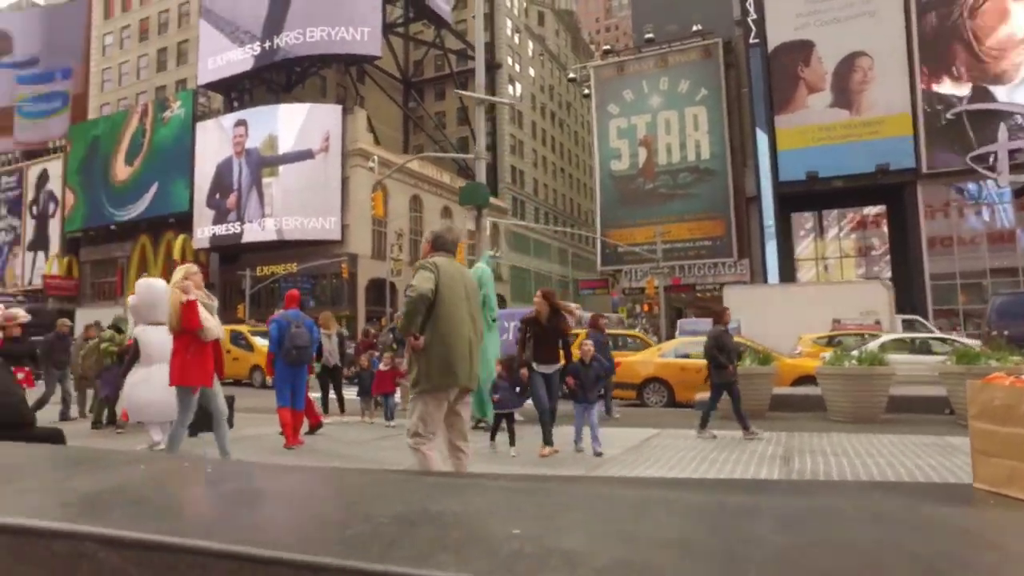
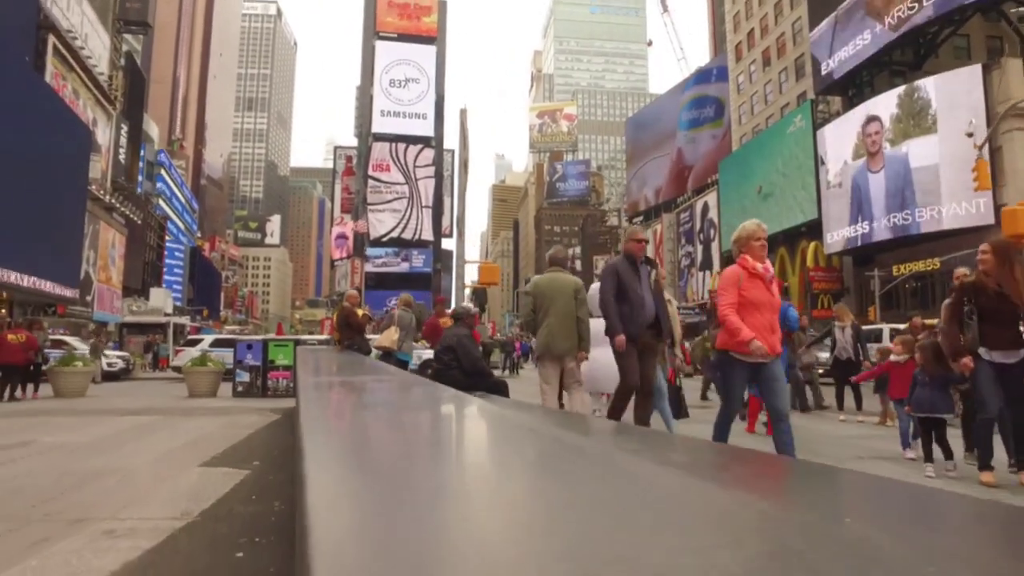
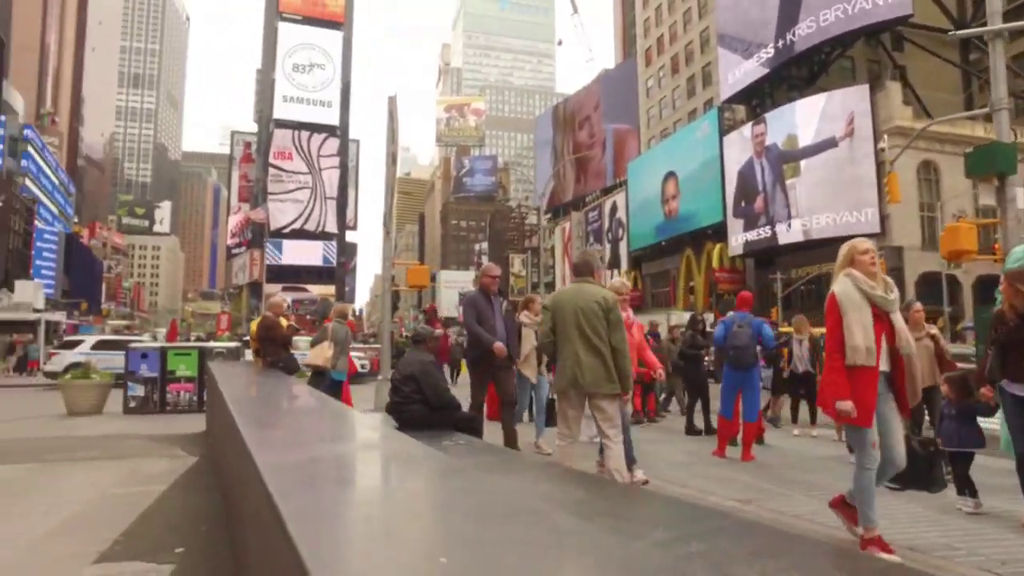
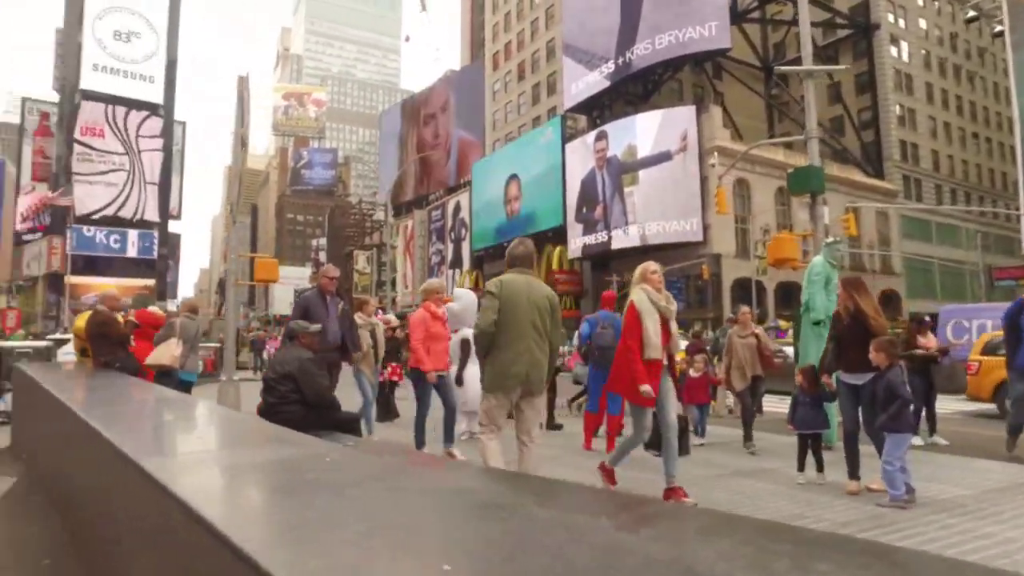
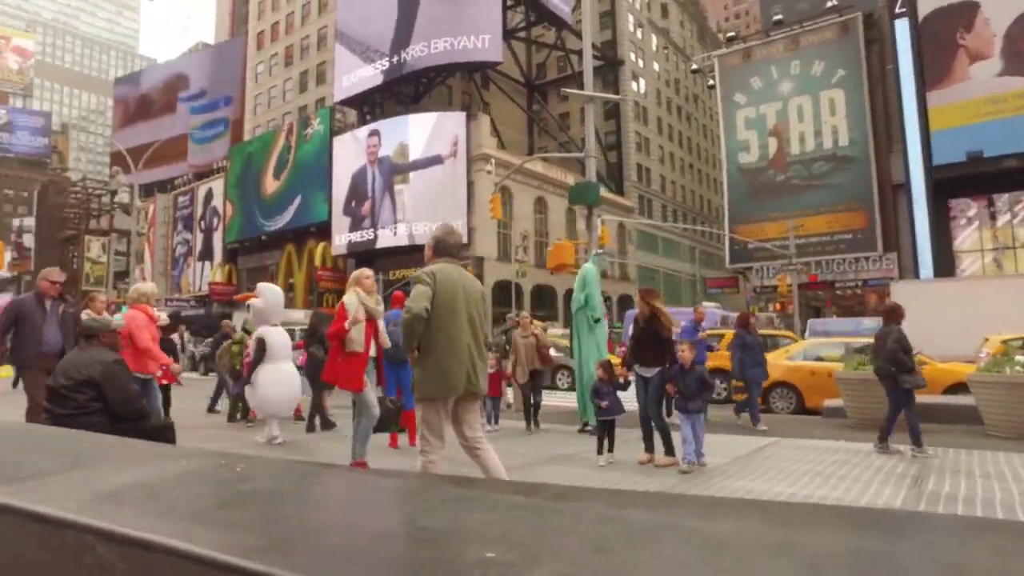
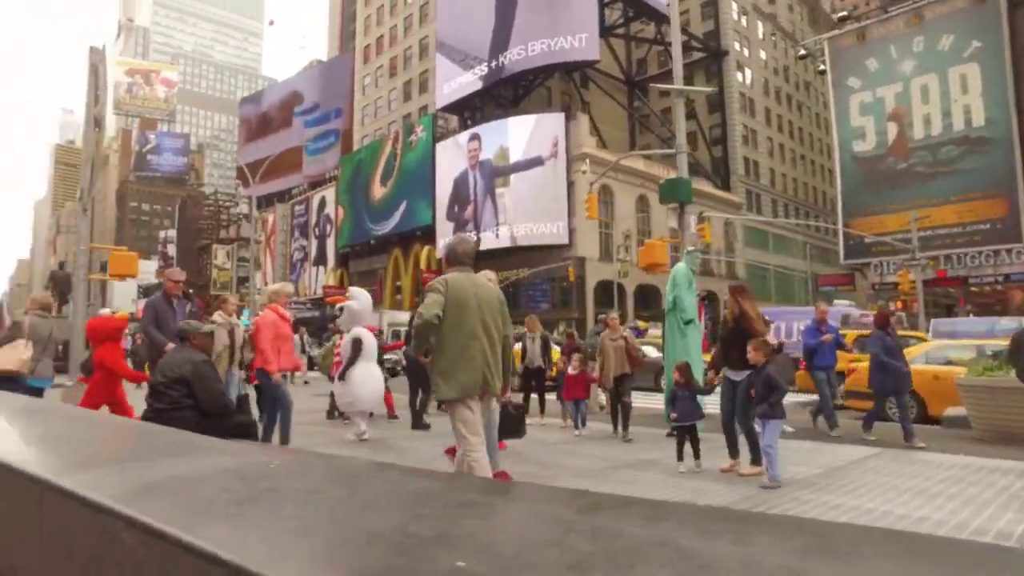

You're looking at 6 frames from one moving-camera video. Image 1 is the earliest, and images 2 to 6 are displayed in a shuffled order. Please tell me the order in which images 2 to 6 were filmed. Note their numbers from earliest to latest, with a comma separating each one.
5, 6, 4, 3, 2
